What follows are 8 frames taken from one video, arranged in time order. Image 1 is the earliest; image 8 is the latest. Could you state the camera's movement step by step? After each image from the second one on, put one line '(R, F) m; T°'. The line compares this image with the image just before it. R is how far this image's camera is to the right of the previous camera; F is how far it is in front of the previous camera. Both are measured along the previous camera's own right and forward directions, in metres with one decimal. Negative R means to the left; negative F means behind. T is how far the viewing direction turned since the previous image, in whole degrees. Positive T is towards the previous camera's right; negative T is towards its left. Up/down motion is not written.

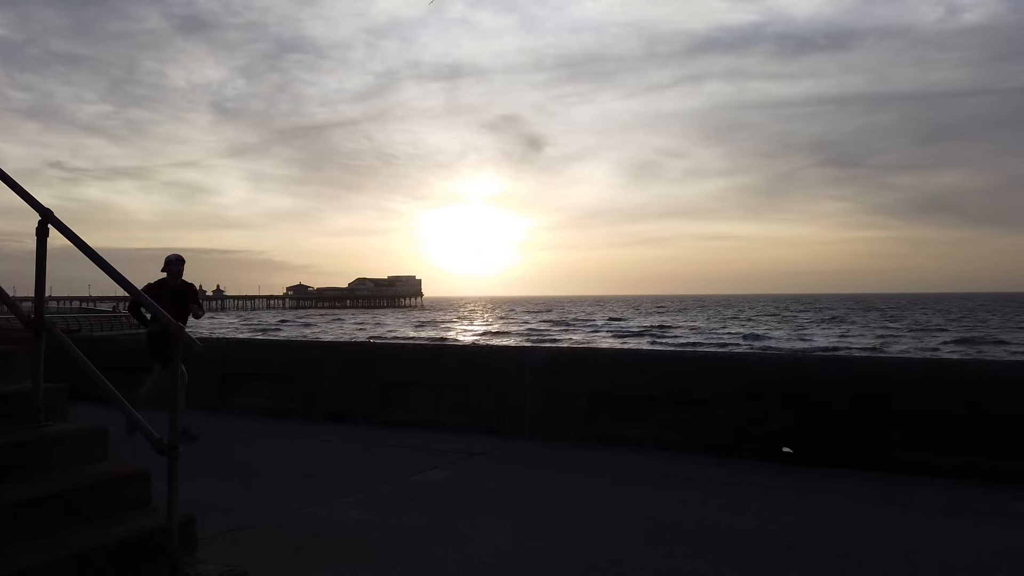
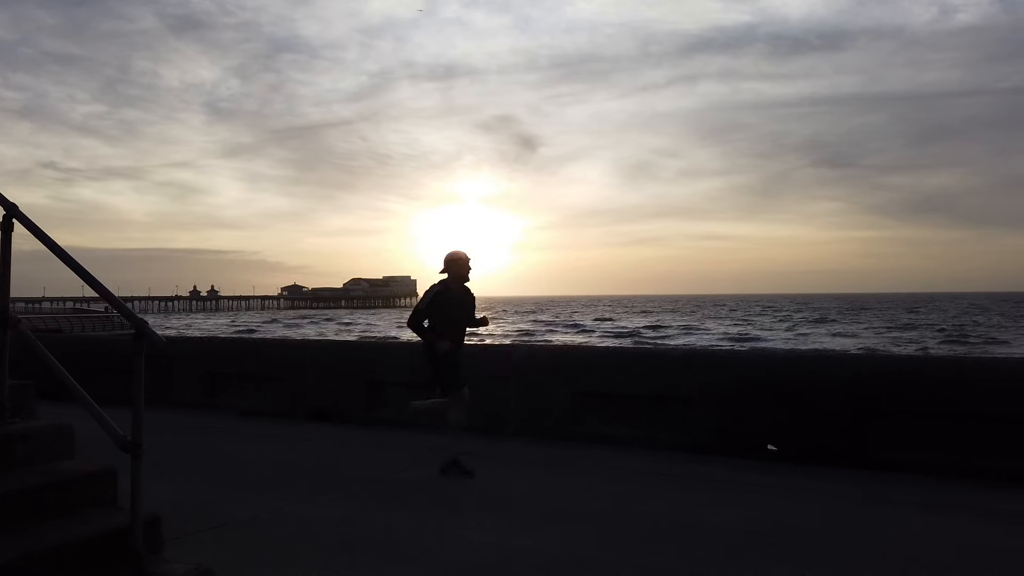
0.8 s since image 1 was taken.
(0.0, -0.3) m; -6°
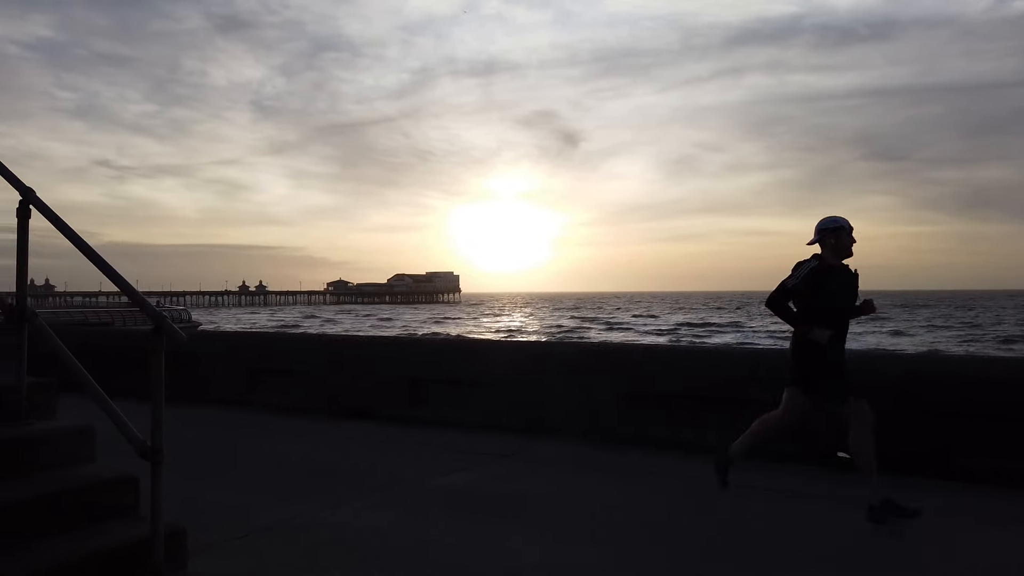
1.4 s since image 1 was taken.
(+0.1, +0.4) m; +3°
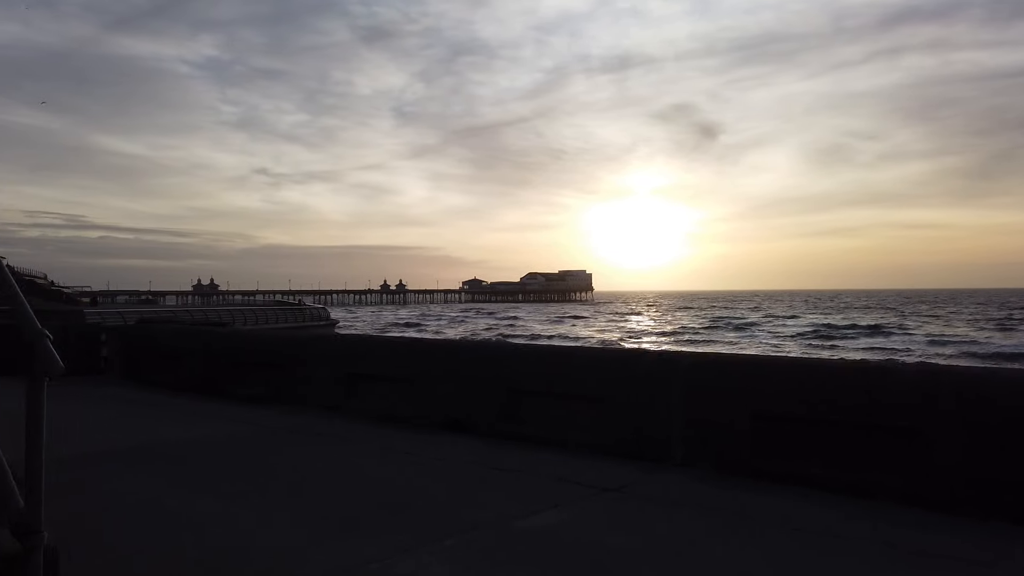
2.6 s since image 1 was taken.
(+0.3, +0.1) m; -10°
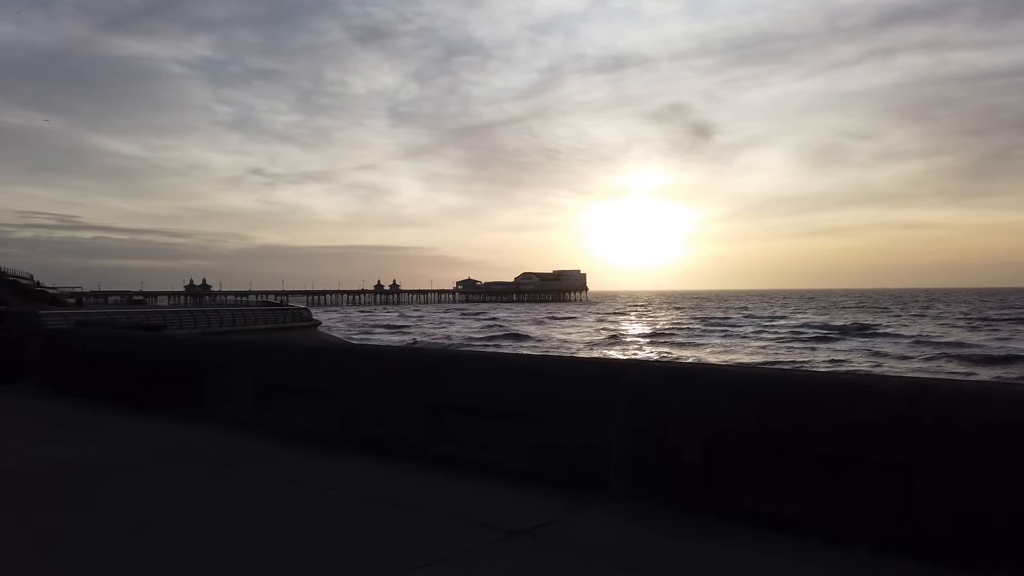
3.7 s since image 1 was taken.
(+0.3, +0.4) m; 0°
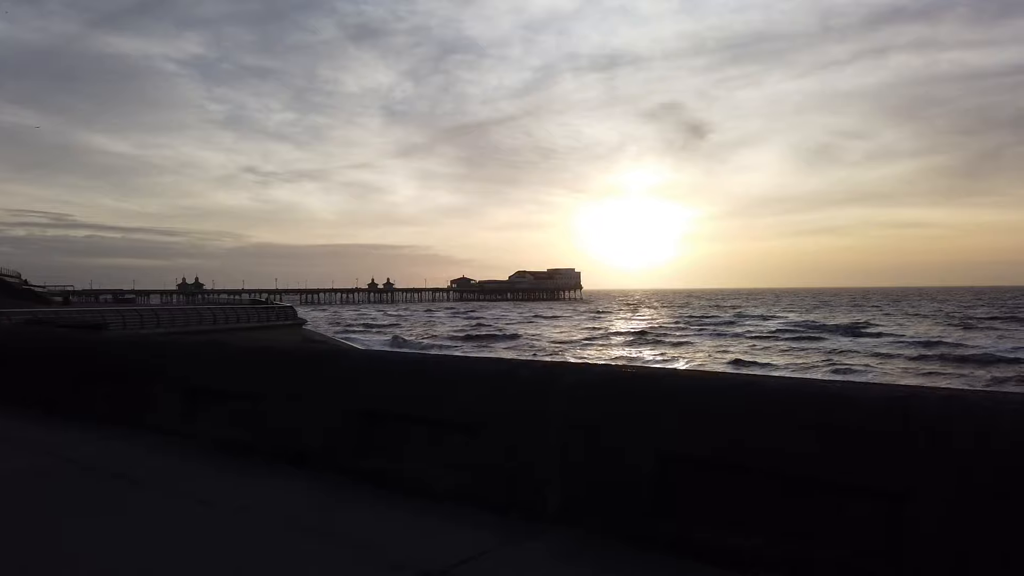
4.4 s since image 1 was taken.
(+0.2, +0.3) m; 0°
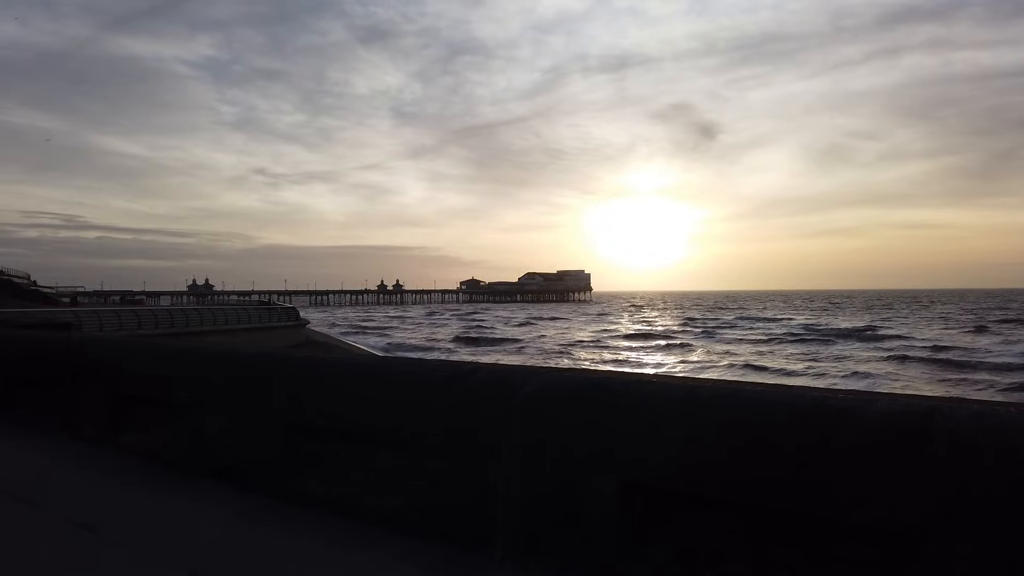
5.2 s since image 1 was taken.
(+0.2, +0.3) m; -1°
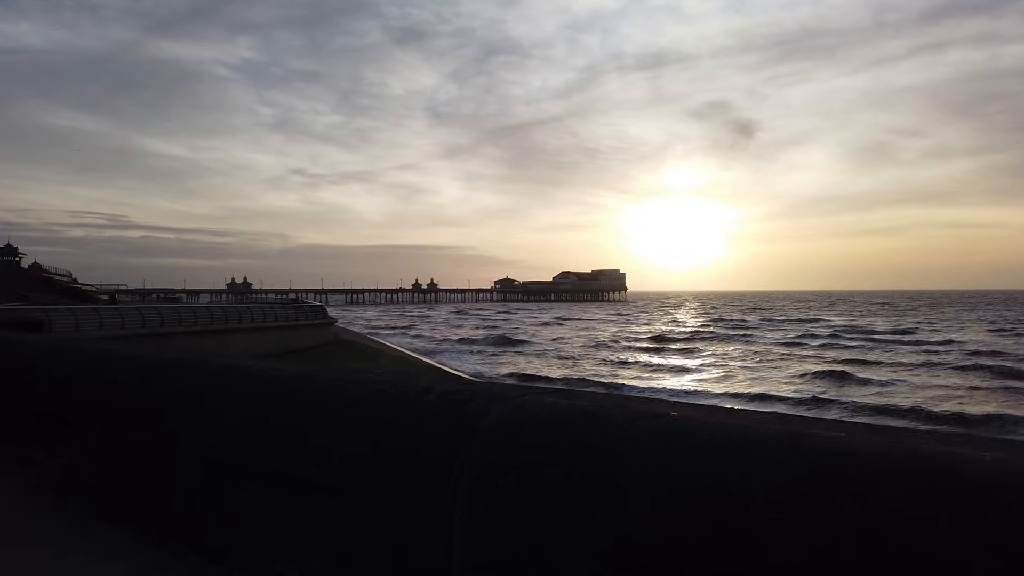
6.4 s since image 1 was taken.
(+0.3, 0.0) m; -2°
